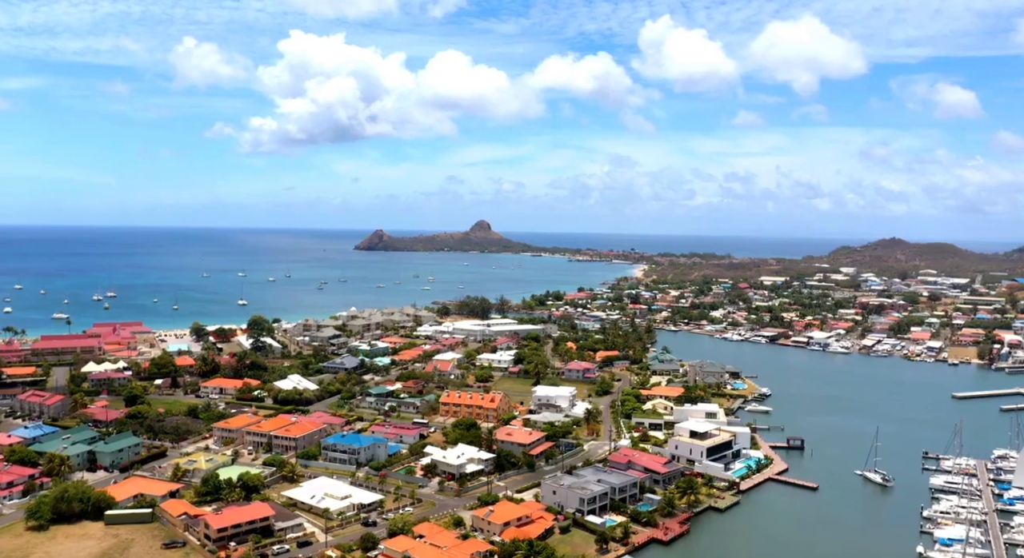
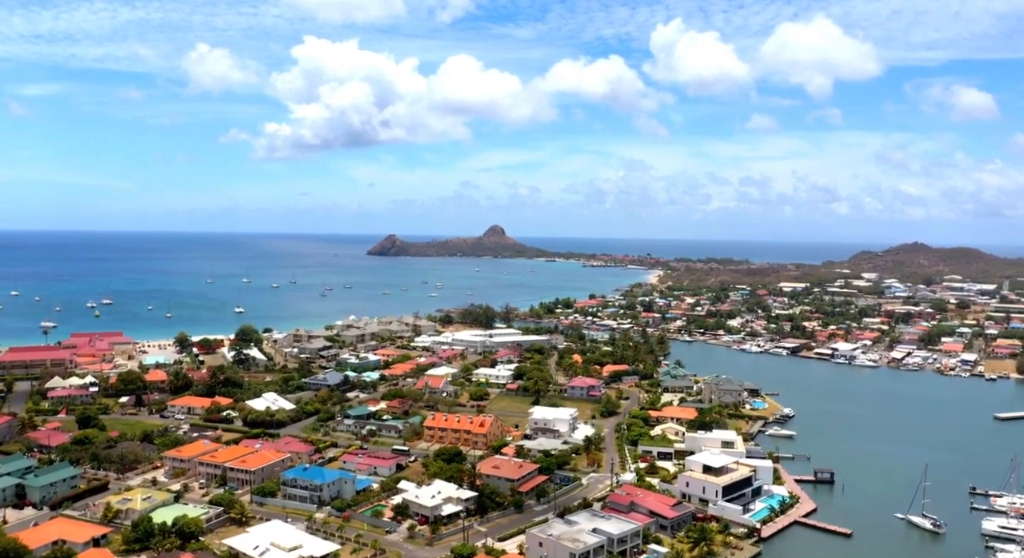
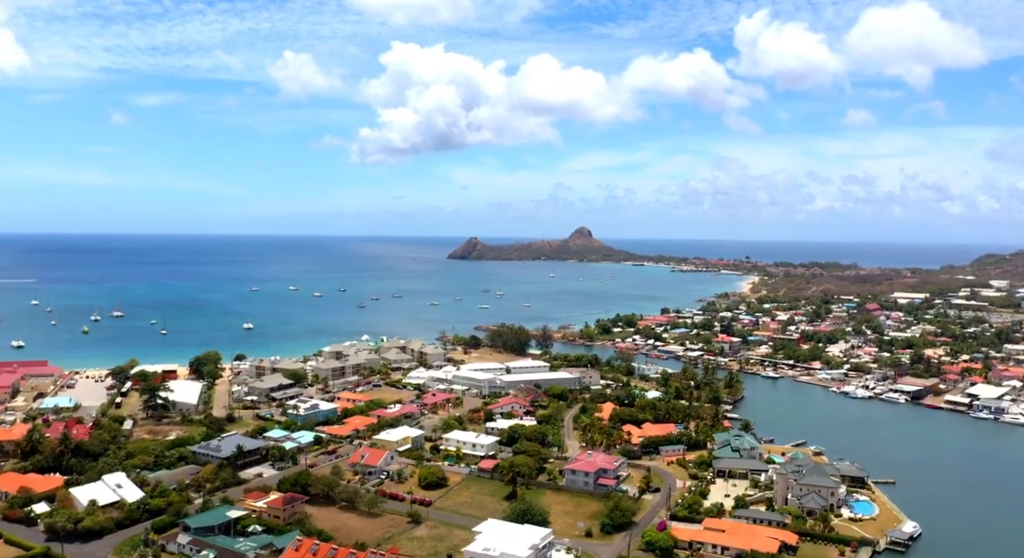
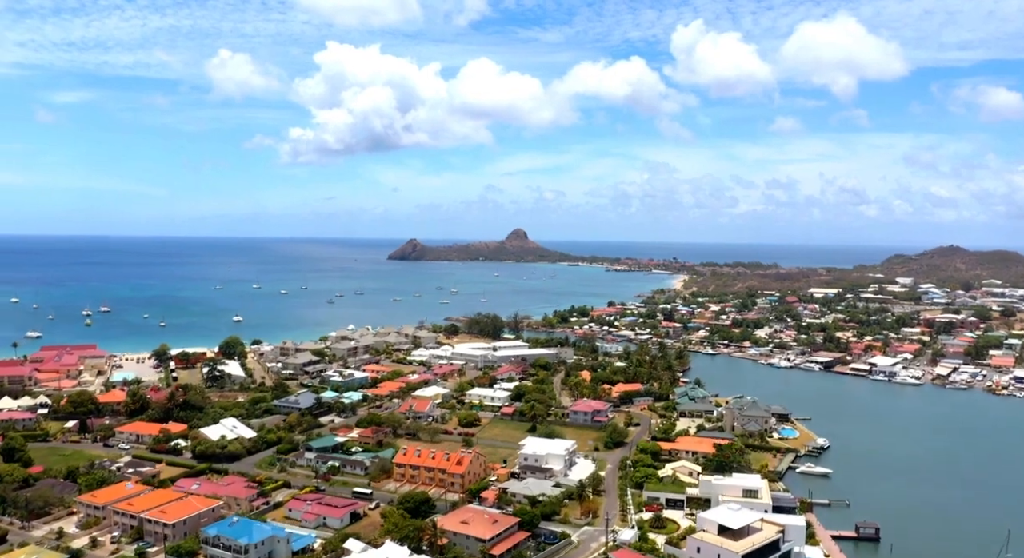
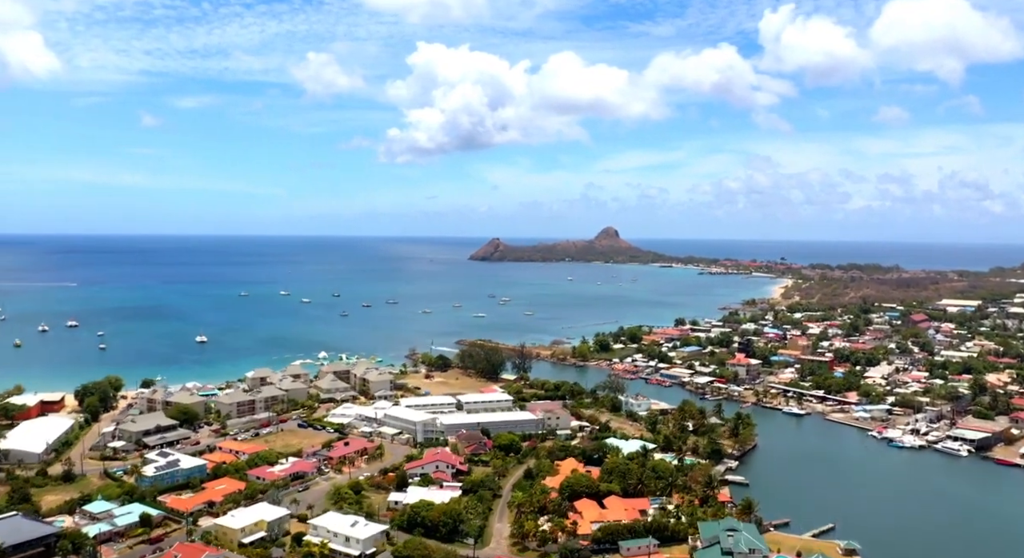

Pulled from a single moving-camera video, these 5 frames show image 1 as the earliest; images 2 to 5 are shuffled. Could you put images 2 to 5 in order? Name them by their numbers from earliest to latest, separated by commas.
2, 4, 3, 5
